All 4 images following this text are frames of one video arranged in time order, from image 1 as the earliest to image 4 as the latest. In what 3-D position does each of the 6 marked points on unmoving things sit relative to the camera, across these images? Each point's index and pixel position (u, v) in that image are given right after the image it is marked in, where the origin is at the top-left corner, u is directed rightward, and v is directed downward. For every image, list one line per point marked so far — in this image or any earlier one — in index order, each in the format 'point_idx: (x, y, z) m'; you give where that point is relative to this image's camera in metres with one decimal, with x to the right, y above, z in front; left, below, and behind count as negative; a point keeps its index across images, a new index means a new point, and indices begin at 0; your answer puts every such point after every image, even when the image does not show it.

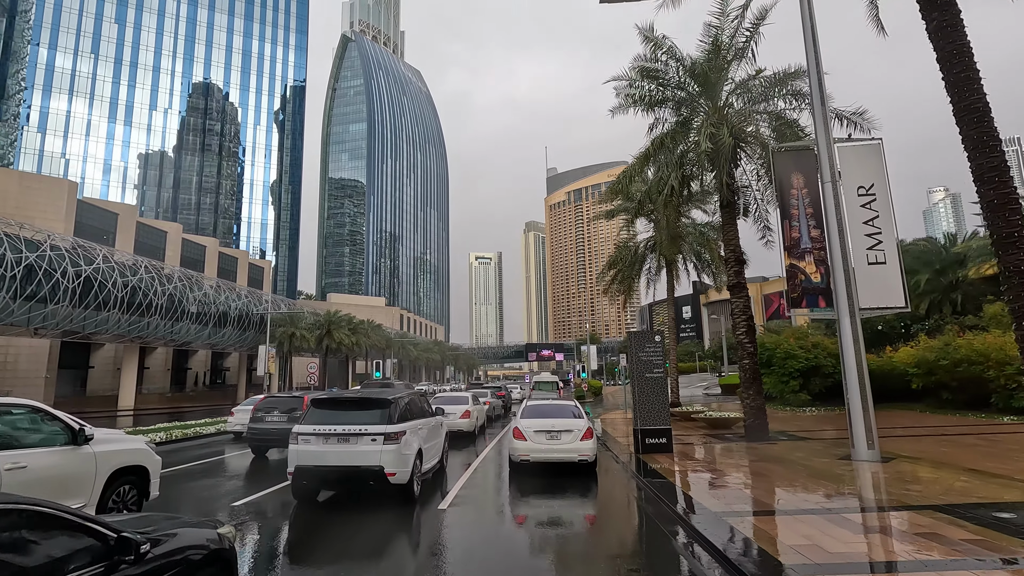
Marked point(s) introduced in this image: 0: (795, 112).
0: (+7.3, +4.5, +13.5) m
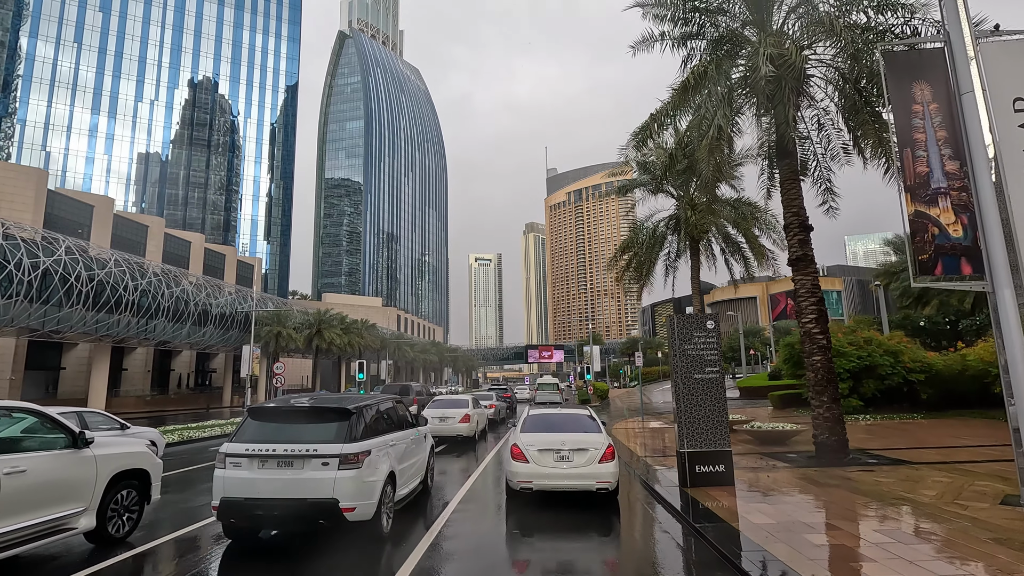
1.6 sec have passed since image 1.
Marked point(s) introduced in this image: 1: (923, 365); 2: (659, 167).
0: (+7.2, +5.0, +10.5) m
1: (+14.0, -2.6, +18.0) m
2: (+5.1, +4.0, +17.7) m
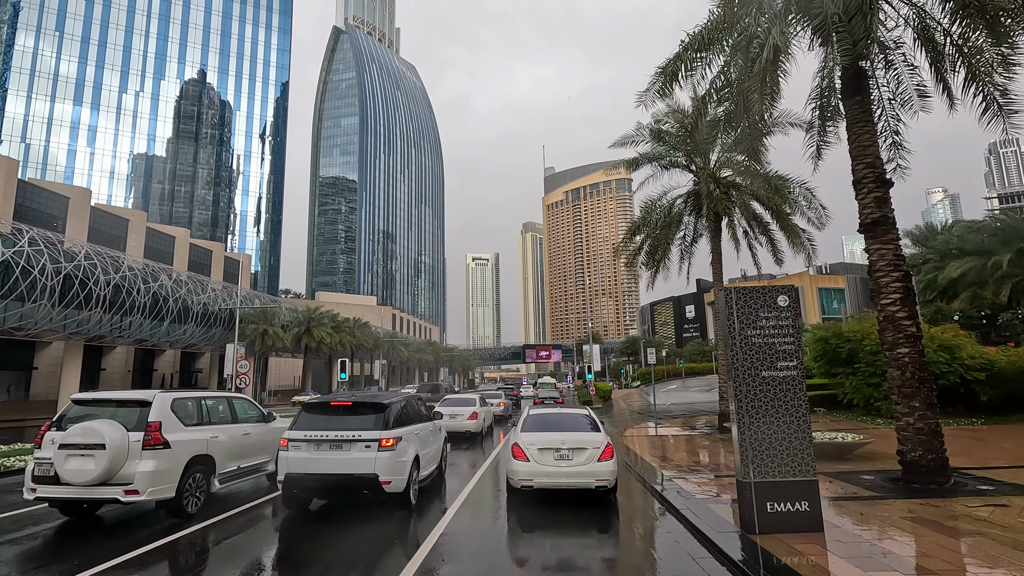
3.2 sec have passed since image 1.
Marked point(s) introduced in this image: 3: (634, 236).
0: (+7.1, +5.4, +8.3) m
1: (+13.8, -2.2, +15.9) m
2: (+5.0, +4.4, +15.5) m
3: (+4.0, +1.7, +17.4) m
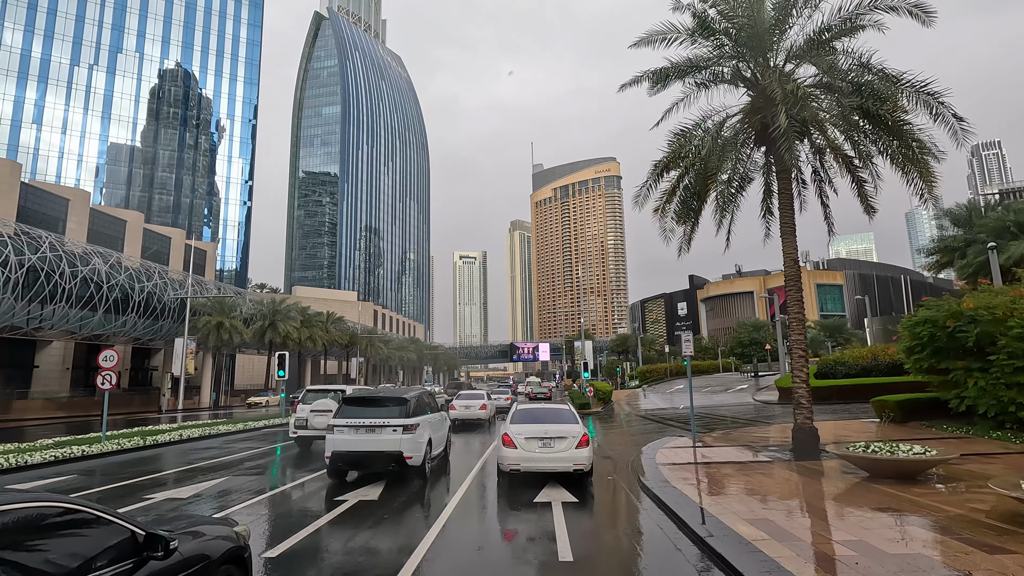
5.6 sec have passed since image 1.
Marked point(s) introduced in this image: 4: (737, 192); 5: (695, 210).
0: (+6.8, +6.2, +3.6) m
1: (+13.4, -1.4, +11.4) m
2: (+4.6, +5.2, +10.7) m
3: (+3.6, +2.6, +12.7) m
4: (+5.3, +2.3, +12.6) m
5: (+4.3, +1.7, +12.6) m
